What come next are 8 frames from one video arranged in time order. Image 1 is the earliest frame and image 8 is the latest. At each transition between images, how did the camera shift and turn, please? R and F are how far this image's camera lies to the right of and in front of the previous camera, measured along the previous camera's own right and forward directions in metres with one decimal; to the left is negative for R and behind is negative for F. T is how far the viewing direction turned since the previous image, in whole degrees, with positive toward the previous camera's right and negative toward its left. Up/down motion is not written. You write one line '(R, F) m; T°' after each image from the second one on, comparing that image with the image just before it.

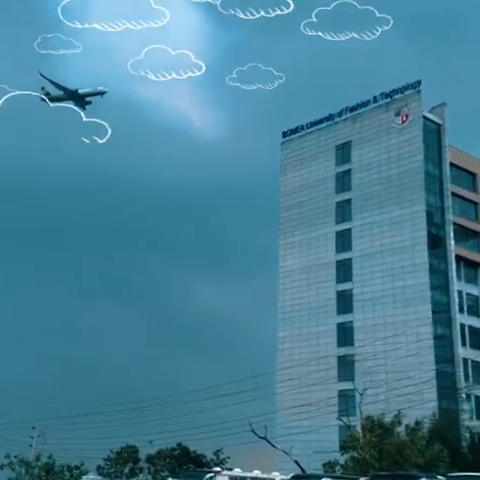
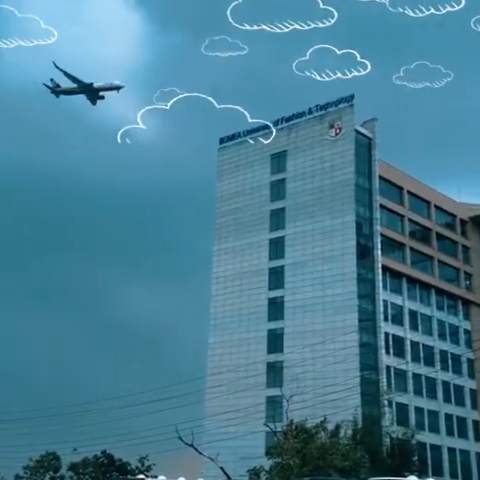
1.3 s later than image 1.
(+0.7, -1.6) m; +4°
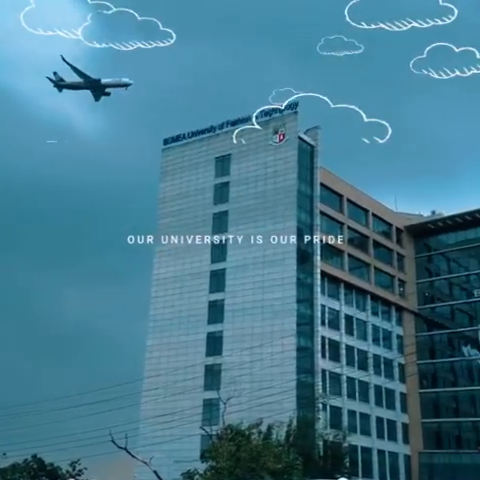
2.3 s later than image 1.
(+0.8, -1.0) m; +4°
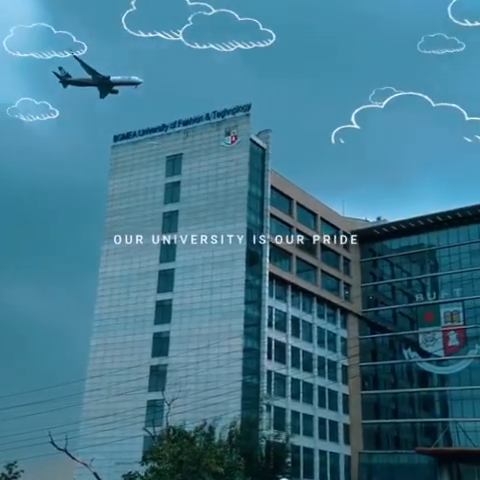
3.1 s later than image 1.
(+0.8, -0.1) m; +3°
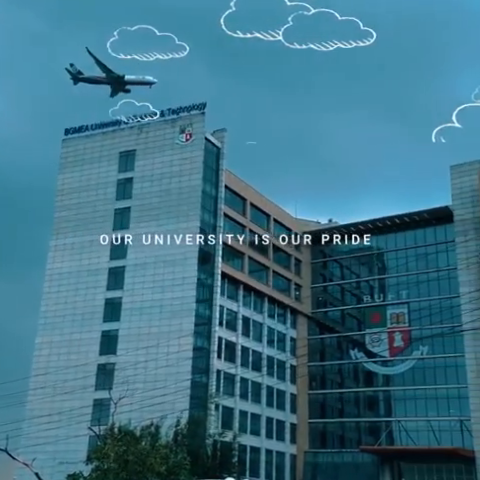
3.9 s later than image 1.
(+0.1, +0.6) m; +3°
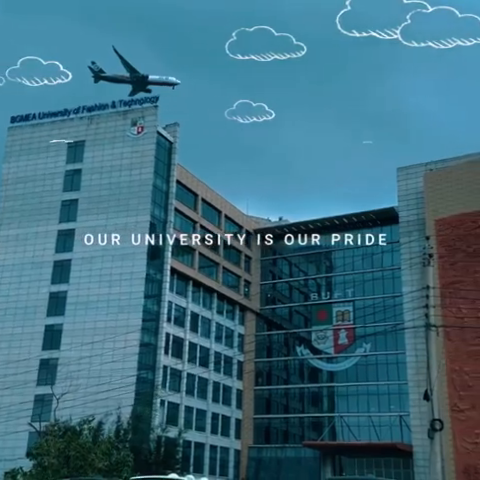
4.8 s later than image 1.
(+0.2, +0.8) m; +3°
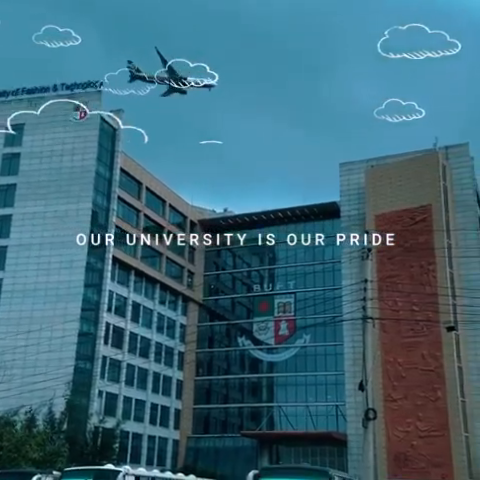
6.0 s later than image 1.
(0.0, -0.2) m; +4°
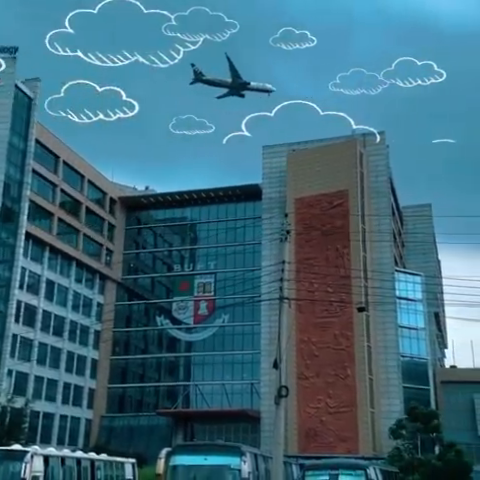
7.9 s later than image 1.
(0.0, -0.2) m; +6°
